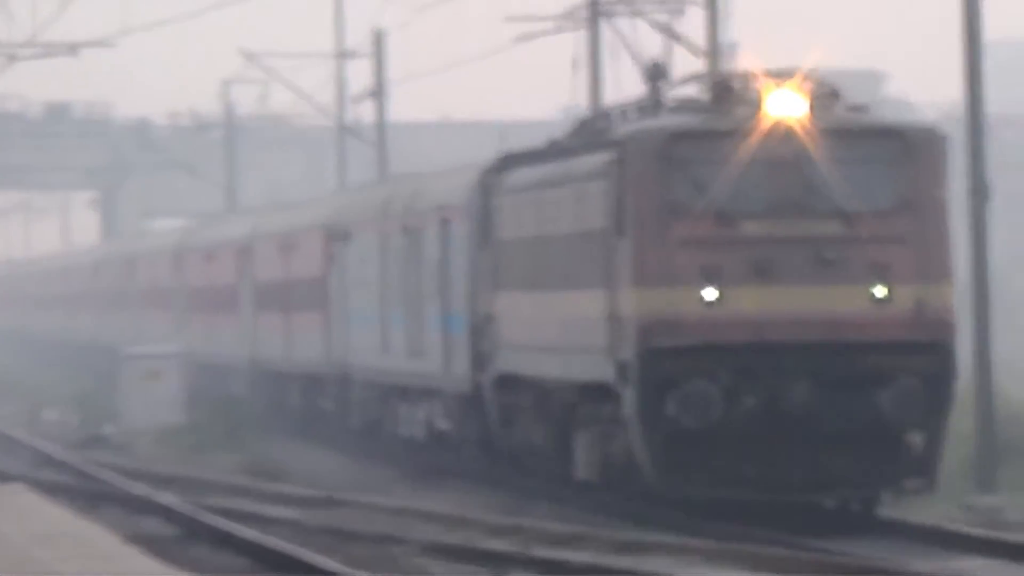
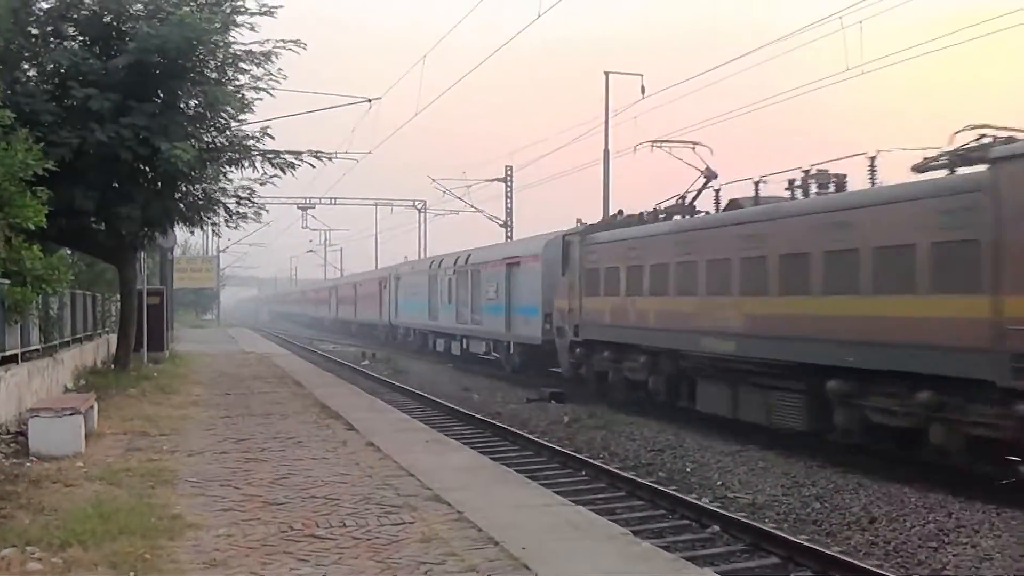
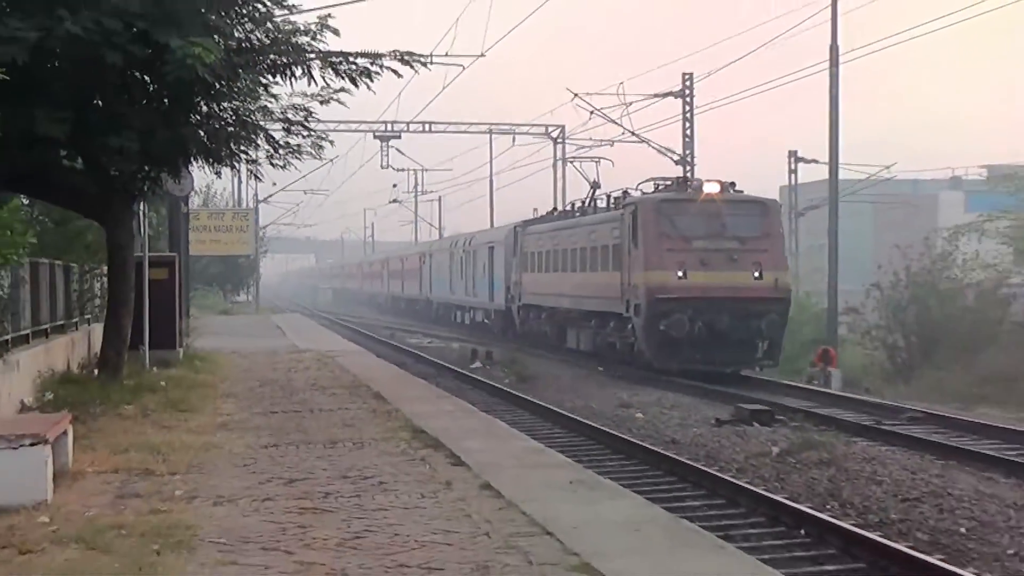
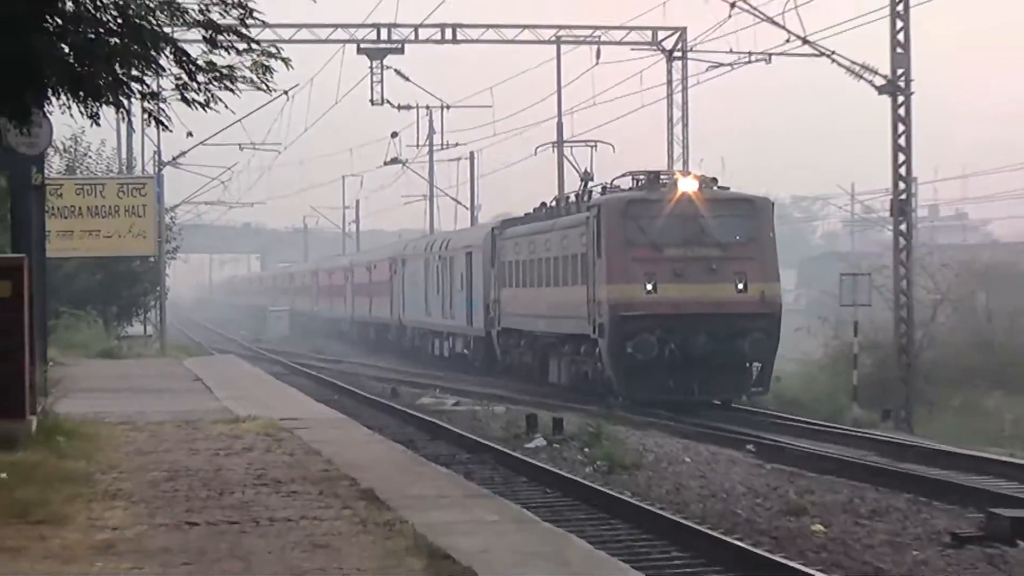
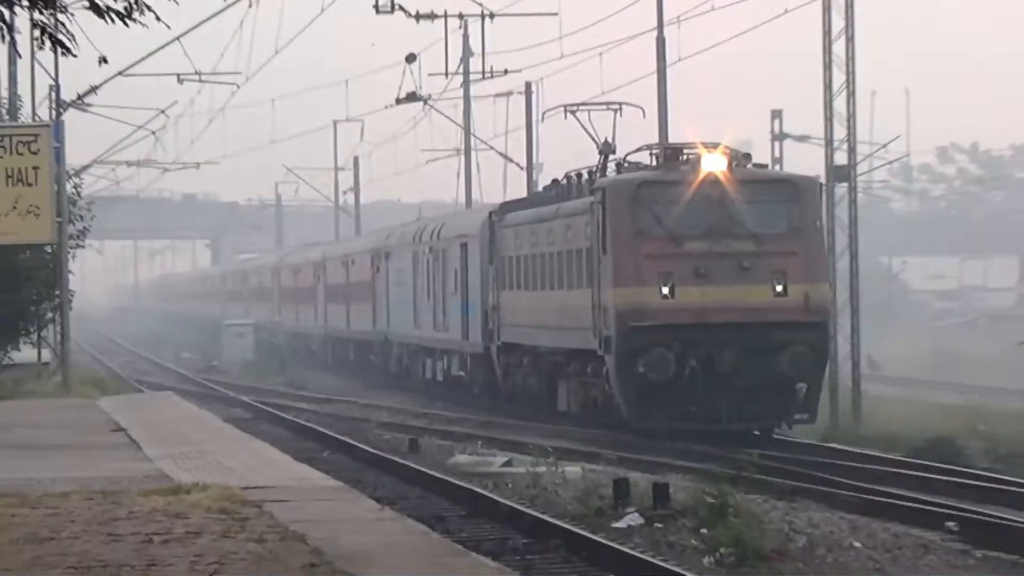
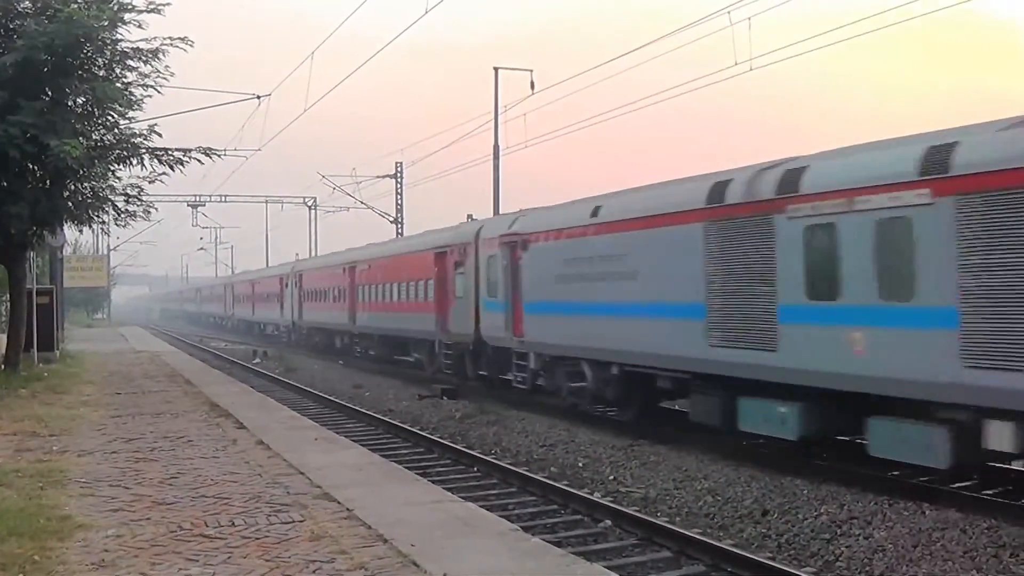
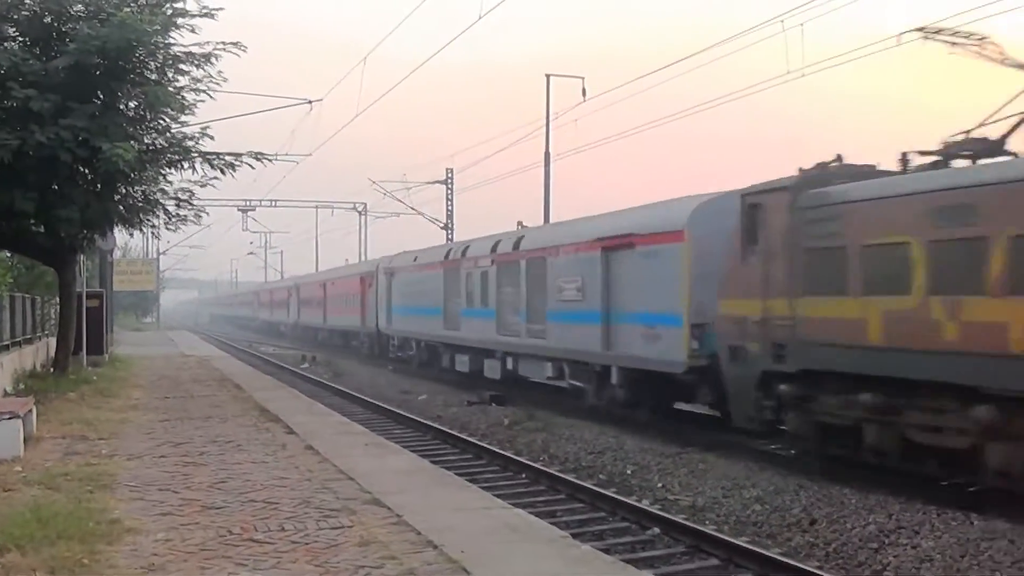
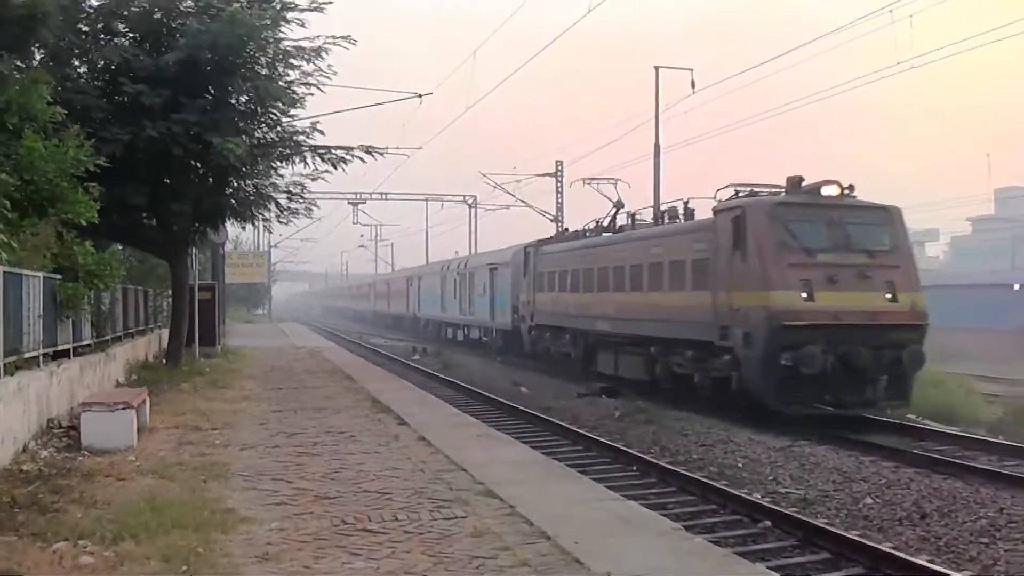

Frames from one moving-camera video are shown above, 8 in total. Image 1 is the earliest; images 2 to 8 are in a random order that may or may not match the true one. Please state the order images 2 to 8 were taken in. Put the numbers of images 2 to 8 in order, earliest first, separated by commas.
5, 4, 3, 8, 2, 7, 6
